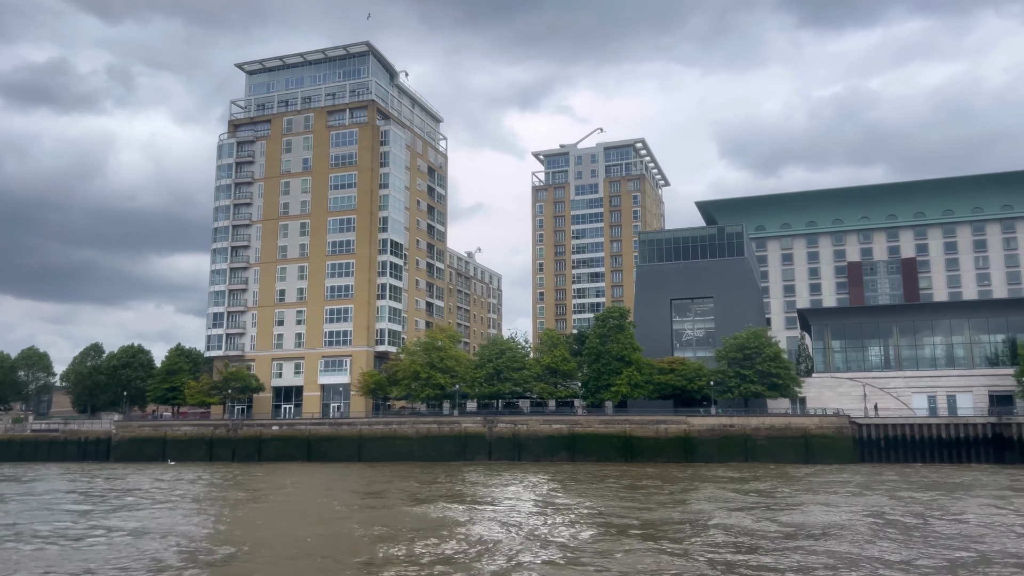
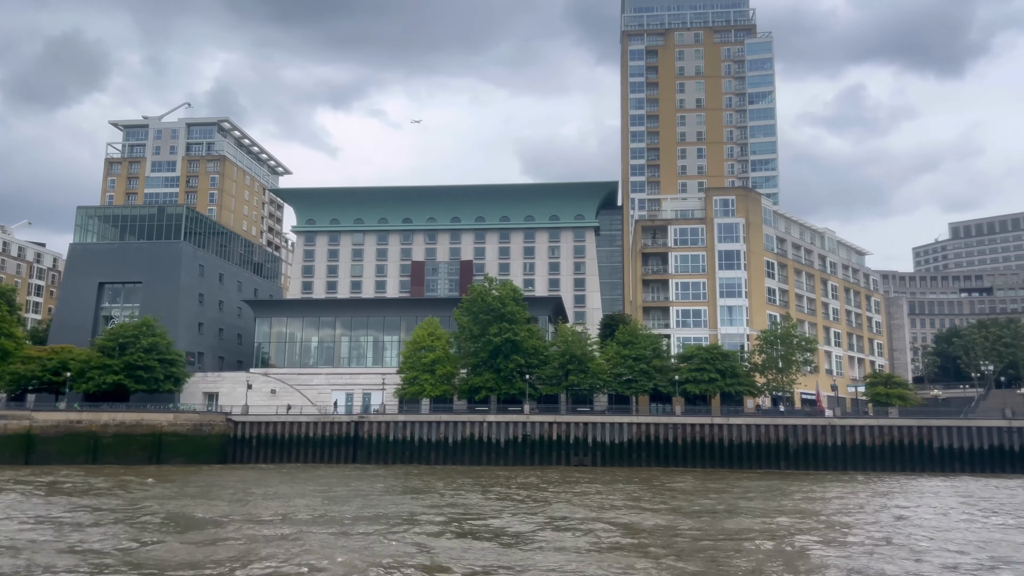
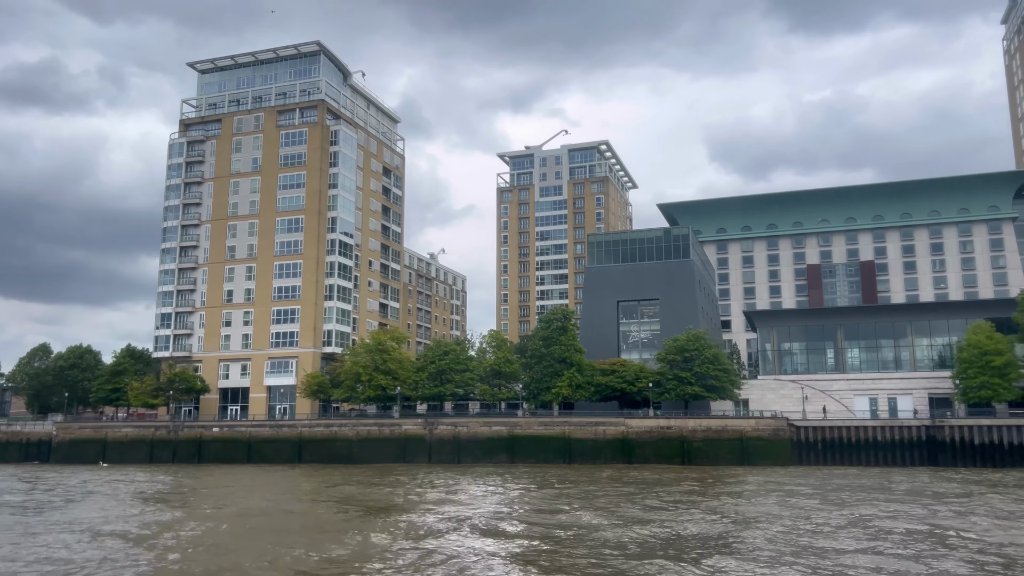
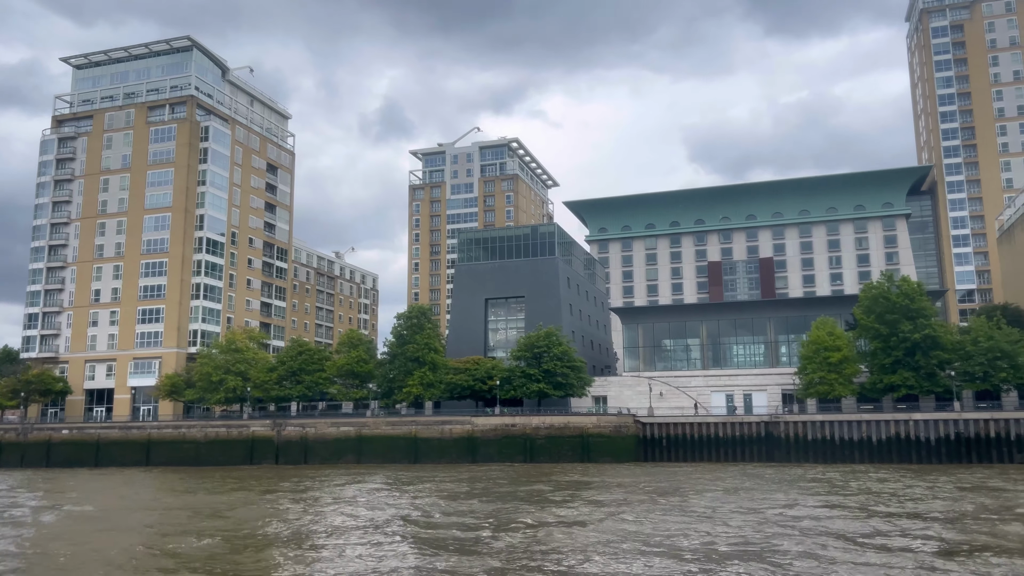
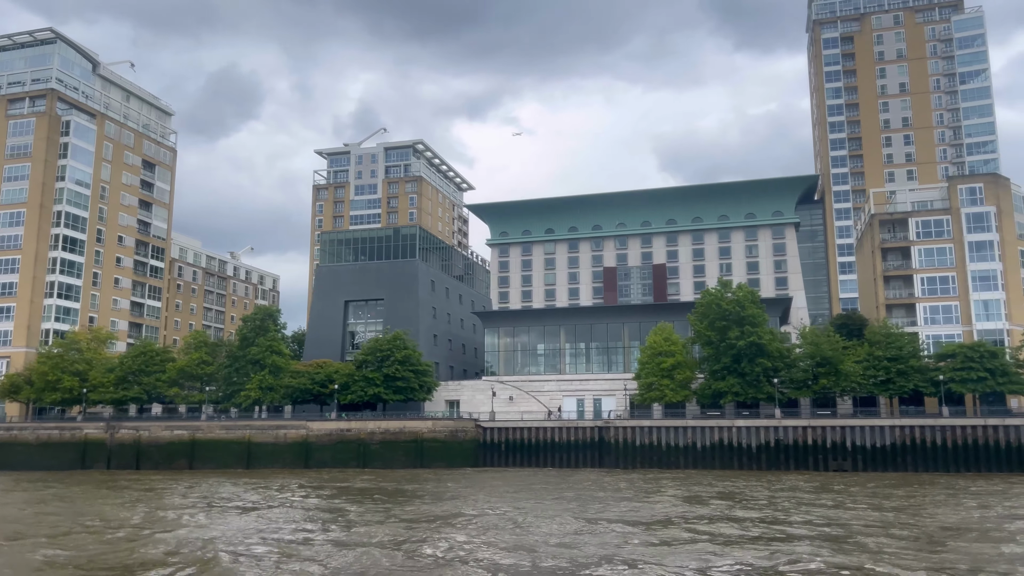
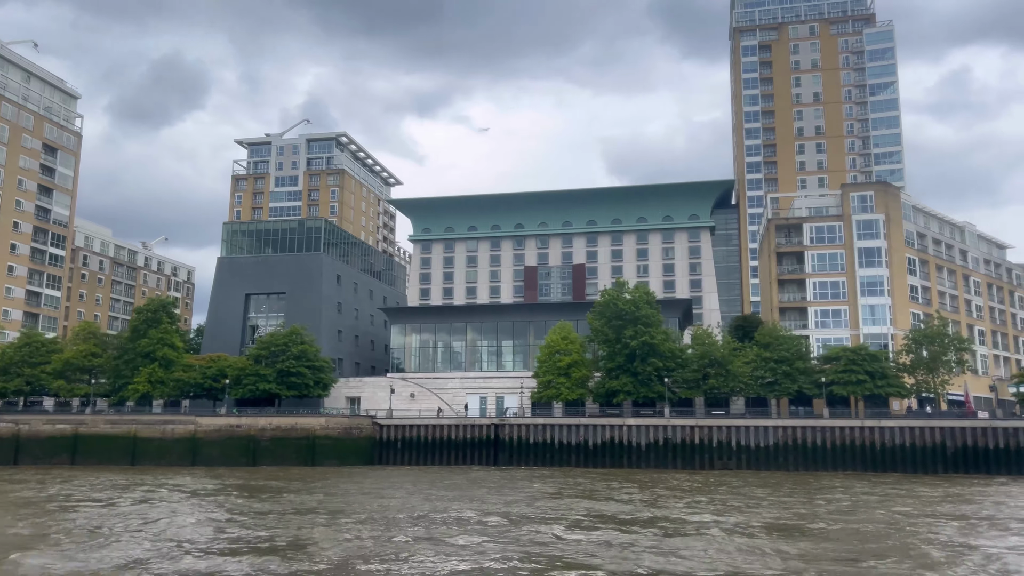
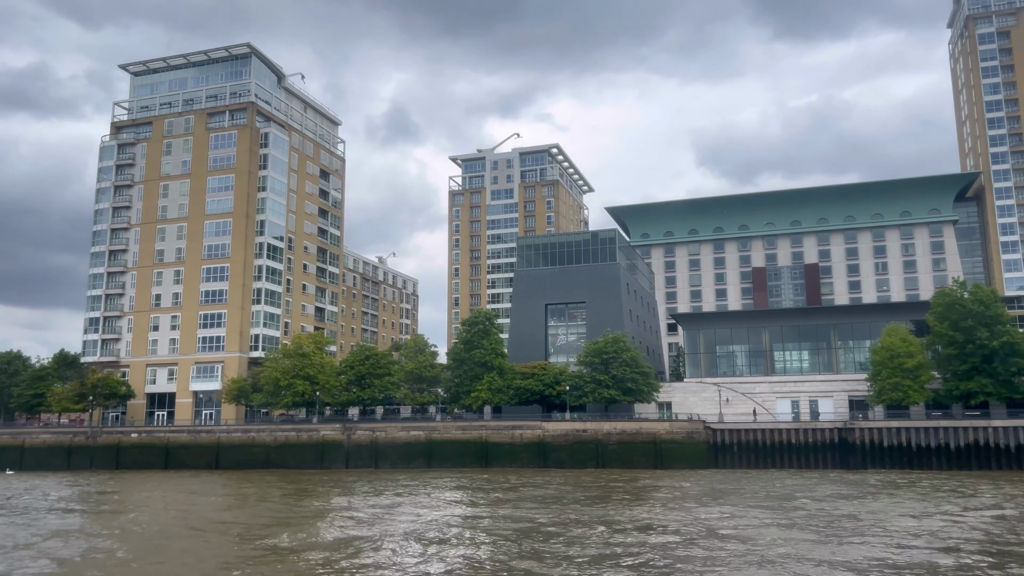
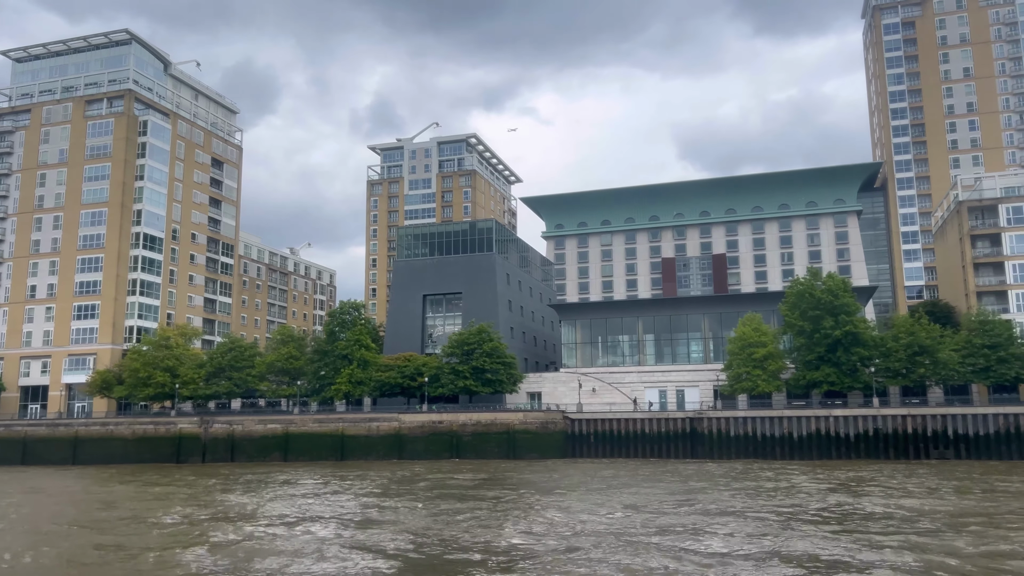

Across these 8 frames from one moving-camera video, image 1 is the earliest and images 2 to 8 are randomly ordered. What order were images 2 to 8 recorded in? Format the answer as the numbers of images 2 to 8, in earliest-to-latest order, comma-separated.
3, 7, 4, 8, 5, 6, 2
